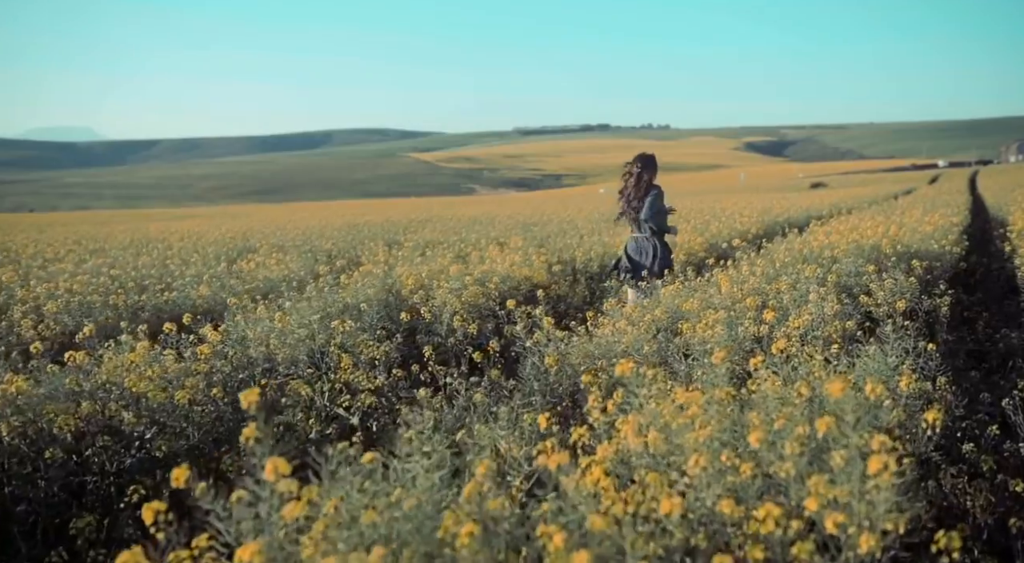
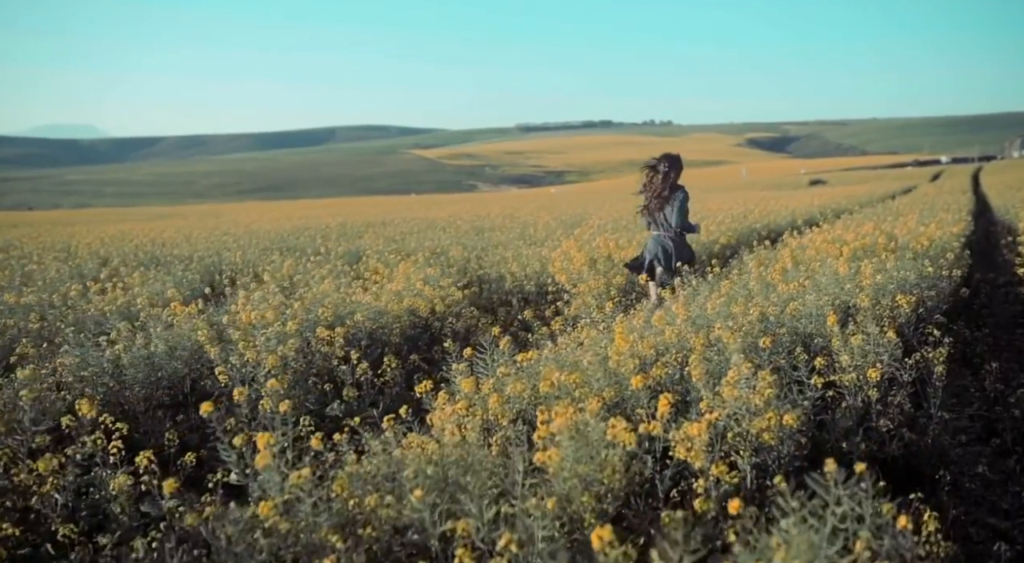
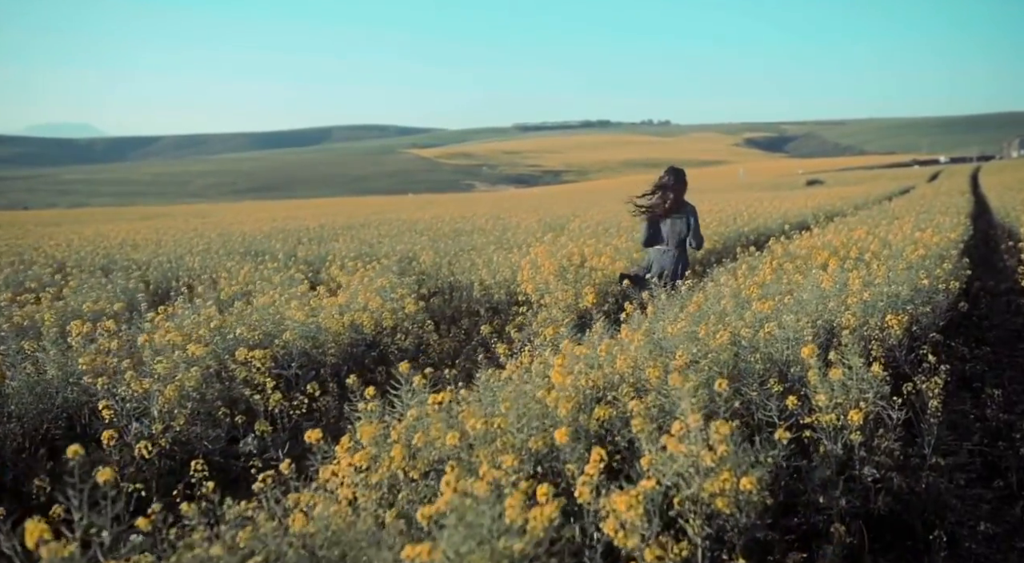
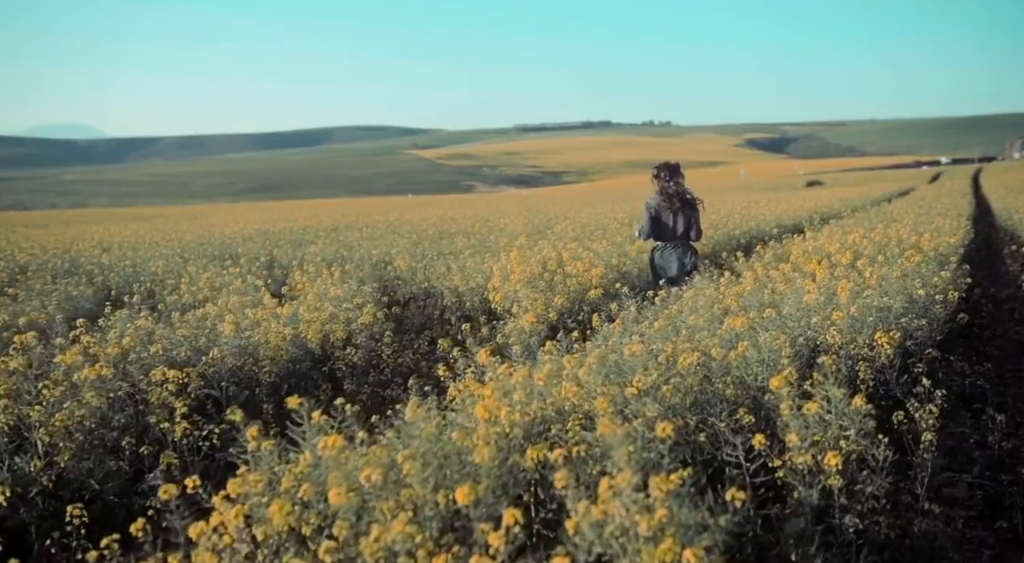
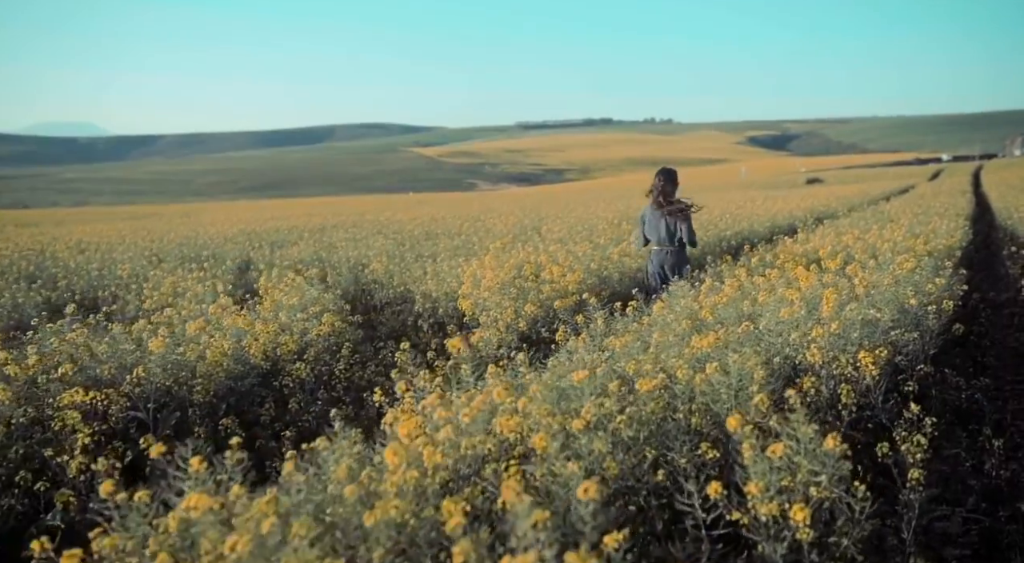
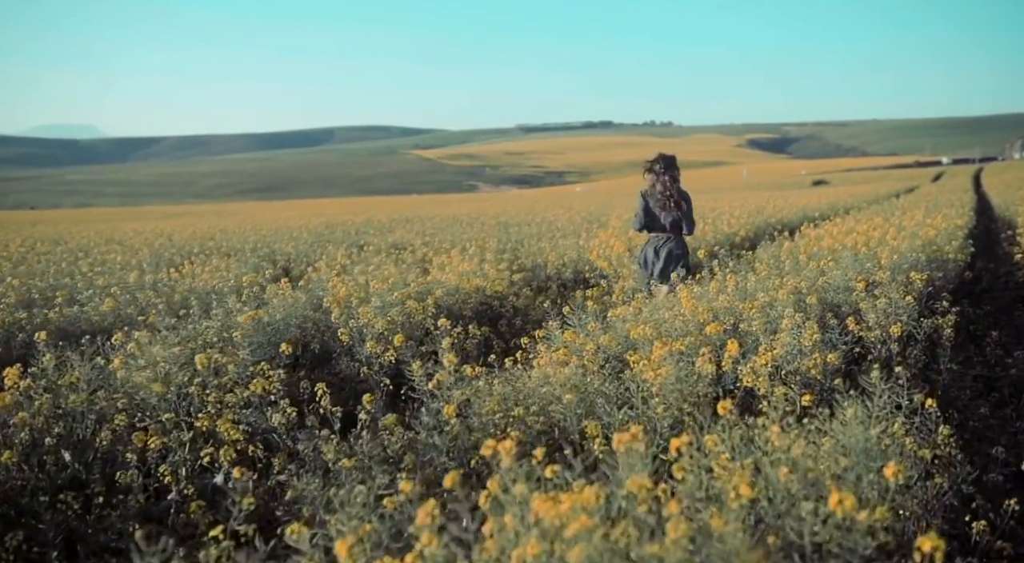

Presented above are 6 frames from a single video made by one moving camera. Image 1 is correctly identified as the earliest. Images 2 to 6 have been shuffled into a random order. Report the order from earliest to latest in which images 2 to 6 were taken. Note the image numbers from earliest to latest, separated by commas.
6, 2, 3, 4, 5
